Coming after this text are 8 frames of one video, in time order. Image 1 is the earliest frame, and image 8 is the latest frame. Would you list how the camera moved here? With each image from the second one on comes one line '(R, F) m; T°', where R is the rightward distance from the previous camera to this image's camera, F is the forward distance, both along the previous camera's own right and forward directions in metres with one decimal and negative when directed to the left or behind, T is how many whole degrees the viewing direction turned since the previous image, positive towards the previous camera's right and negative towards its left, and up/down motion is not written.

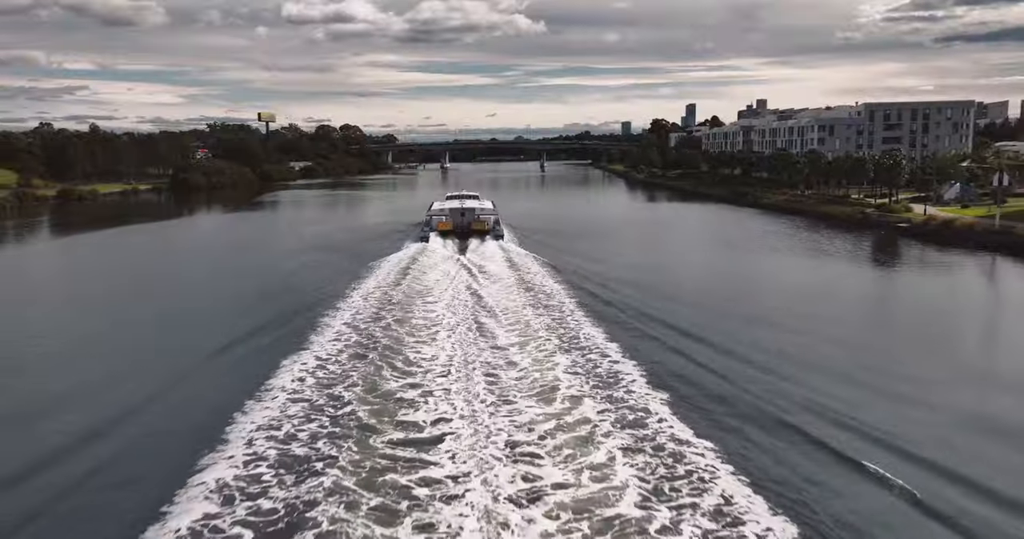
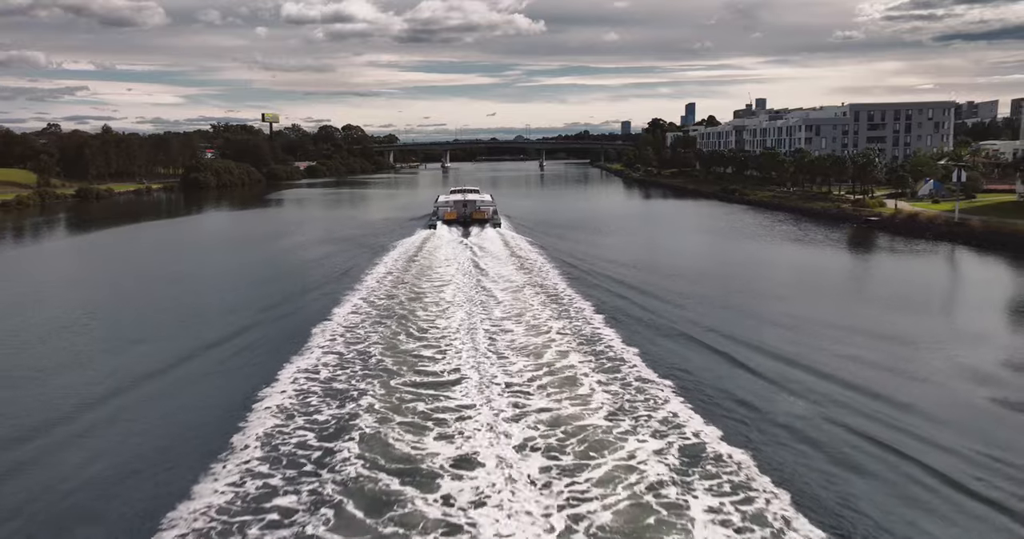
(+0.1, -2.2) m; 0°
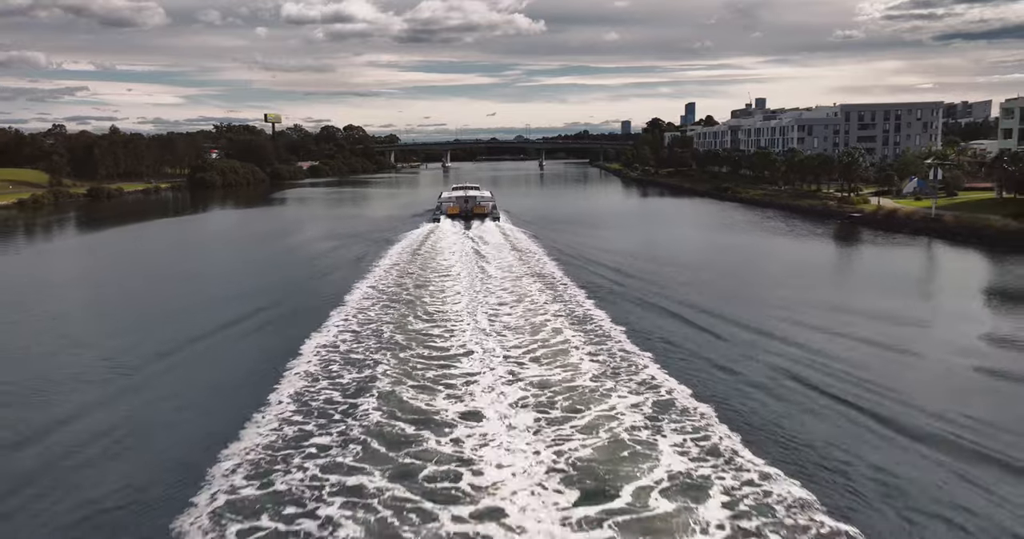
(+0.1, -1.5) m; 0°
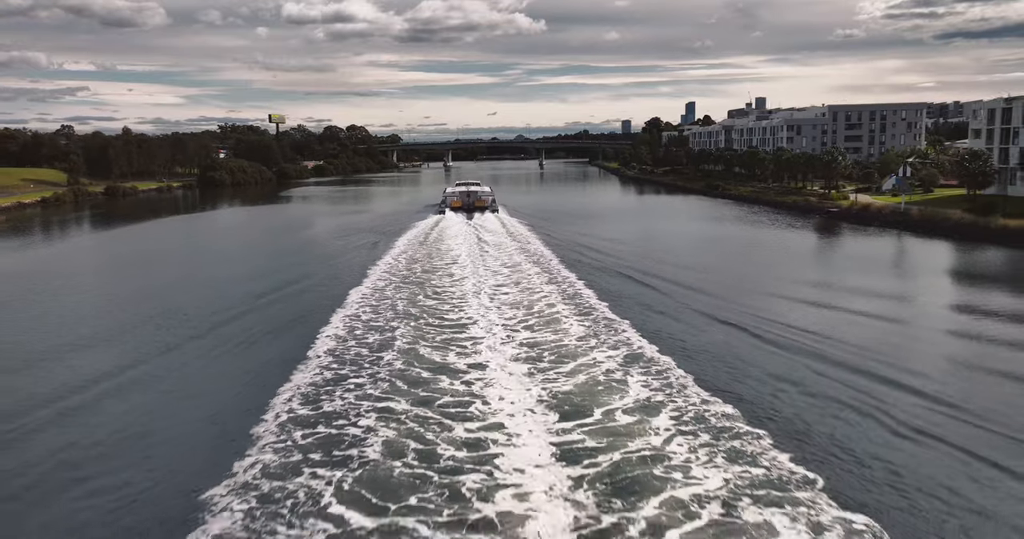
(+0.1, -2.2) m; 0°
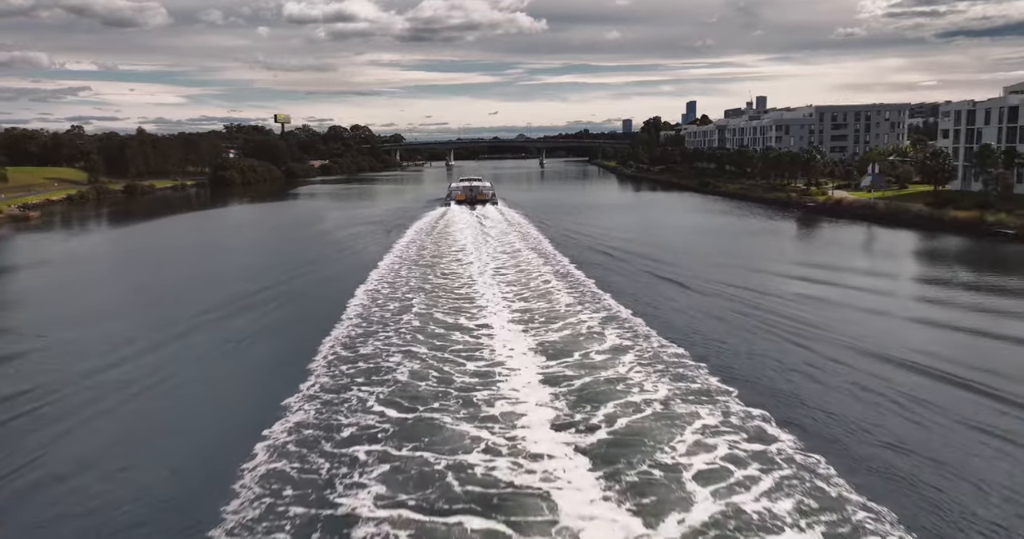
(+0.1, -2.6) m; 0°
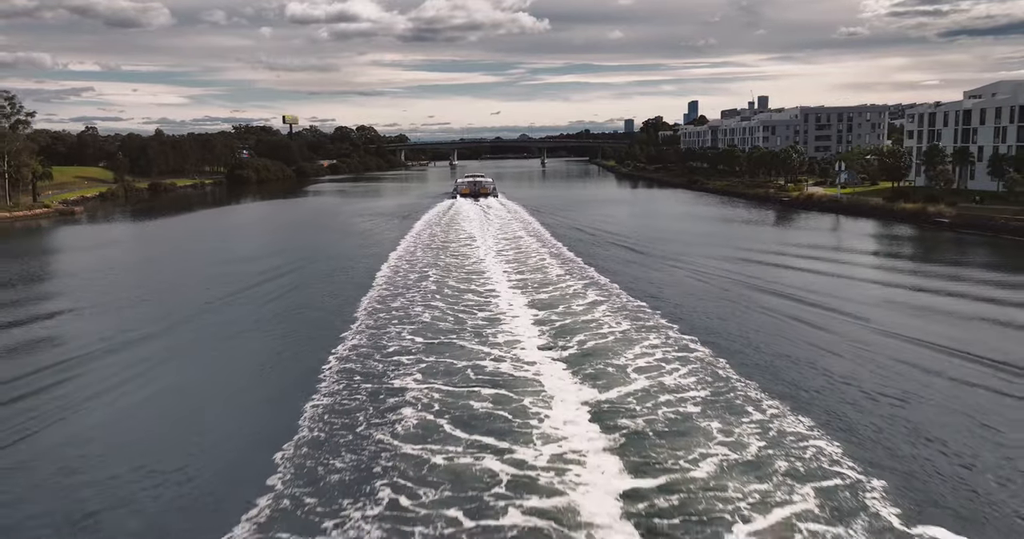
(+0.1, -3.5) m; 0°
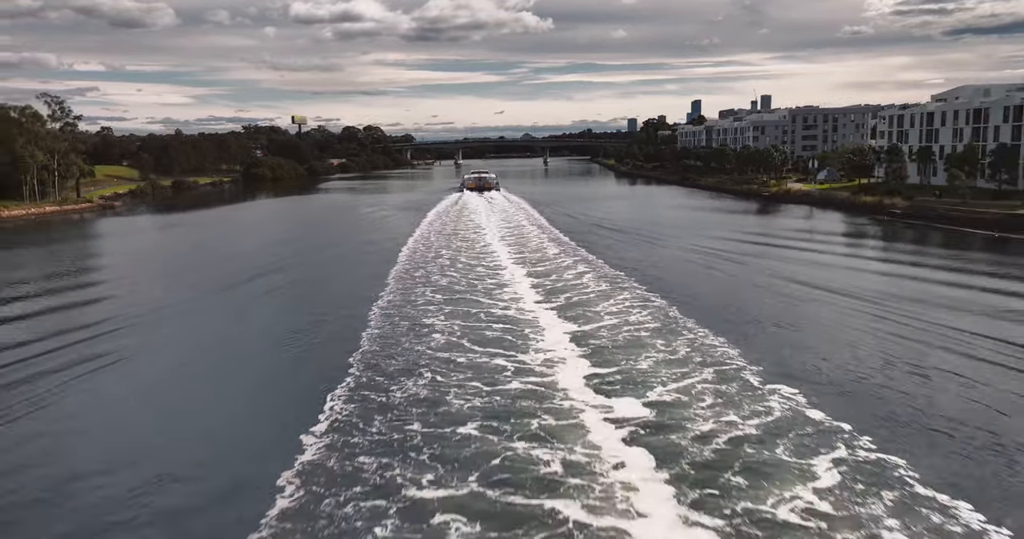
(0.0, -3.5) m; 0°
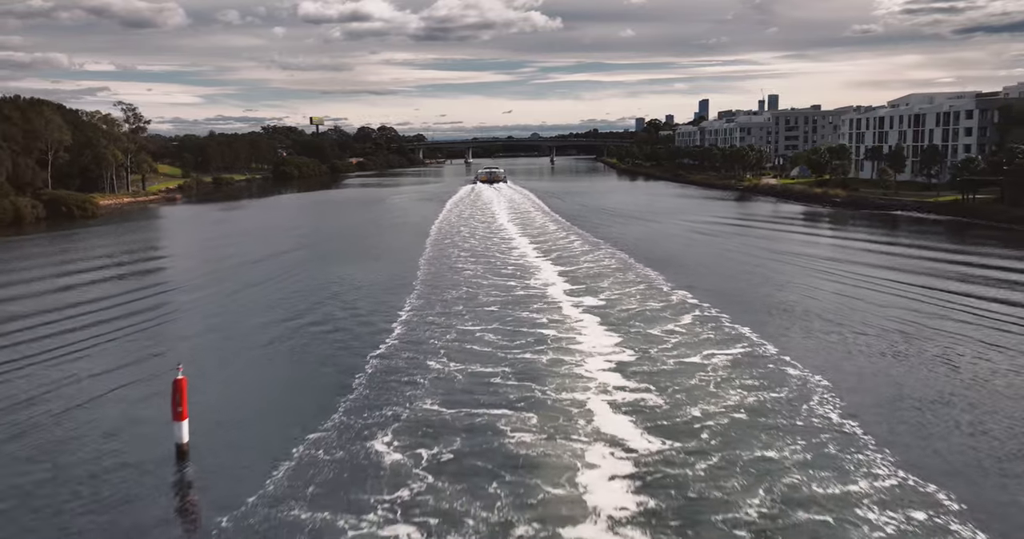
(0.0, -6.2) m; -1°
